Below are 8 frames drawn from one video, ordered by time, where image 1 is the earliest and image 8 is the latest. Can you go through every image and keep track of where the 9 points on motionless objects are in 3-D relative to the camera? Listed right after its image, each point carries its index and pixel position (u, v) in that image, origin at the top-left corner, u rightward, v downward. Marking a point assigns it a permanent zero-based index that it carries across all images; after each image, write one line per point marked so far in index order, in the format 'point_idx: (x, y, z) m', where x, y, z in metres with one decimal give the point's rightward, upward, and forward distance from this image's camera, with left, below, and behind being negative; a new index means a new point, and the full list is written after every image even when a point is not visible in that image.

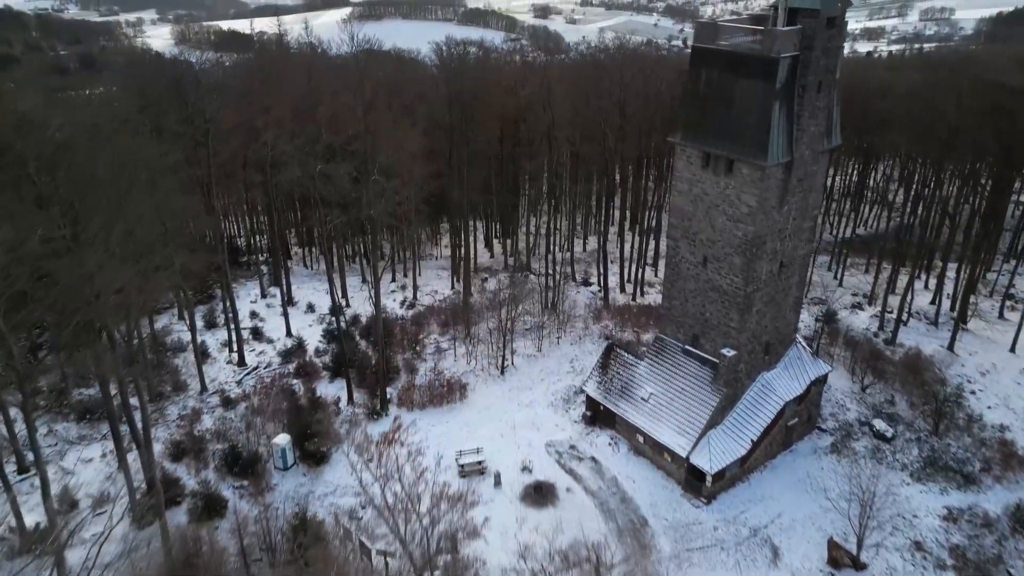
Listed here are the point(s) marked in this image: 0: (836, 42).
0: (+6.4, +4.8, +13.8) m
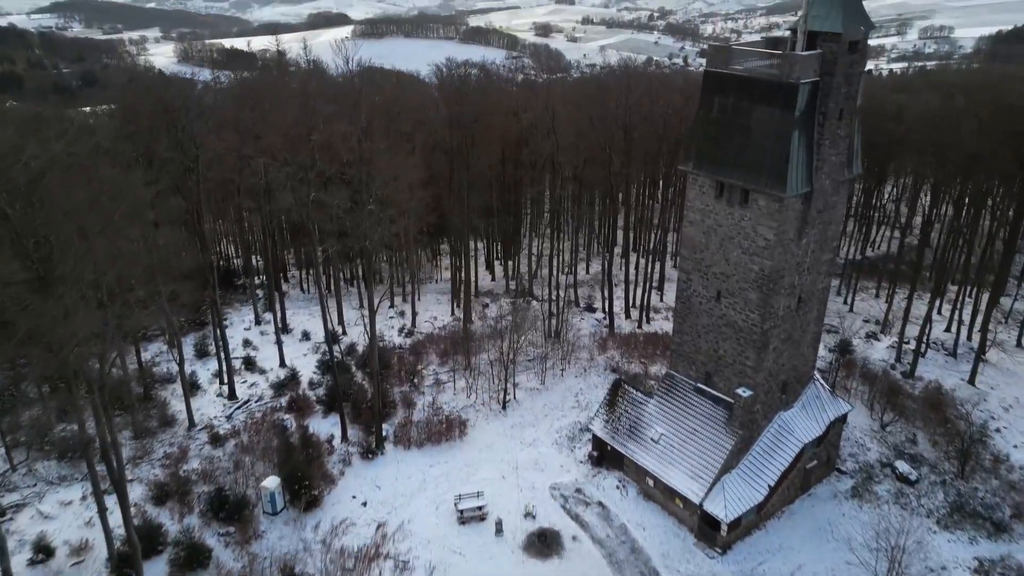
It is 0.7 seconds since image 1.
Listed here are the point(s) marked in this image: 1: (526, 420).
0: (+6.5, +4.1, +13.0) m
1: (+0.4, -3.6, +19.1) m
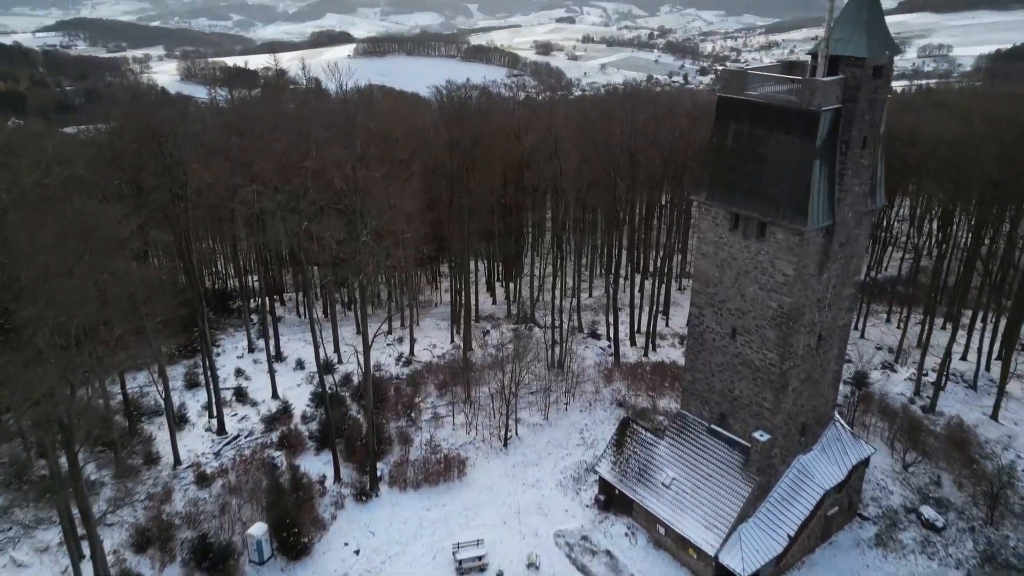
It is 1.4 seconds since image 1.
0: (+6.5, +3.4, +12.2) m
1: (+0.4, -4.5, +18.2) m
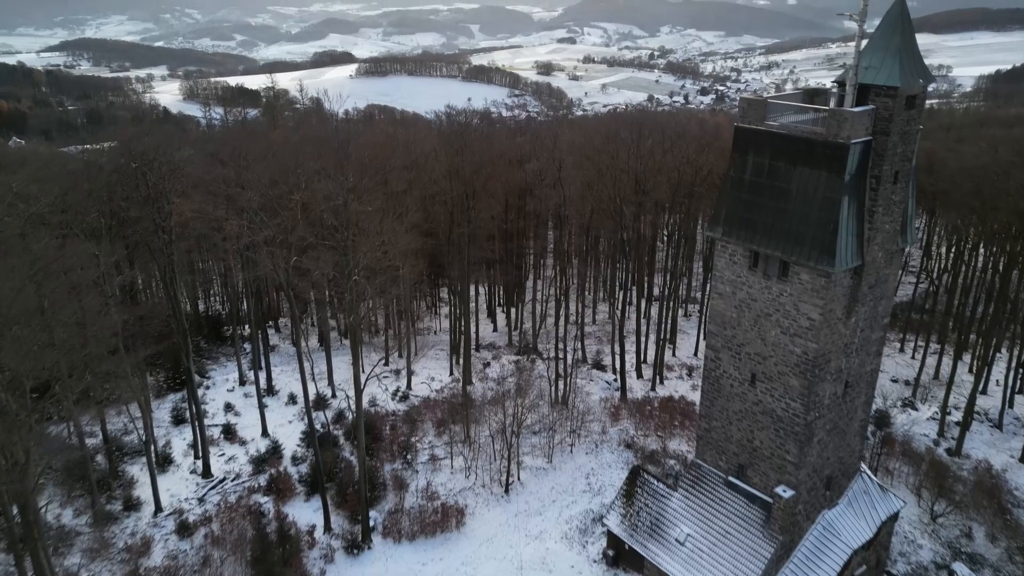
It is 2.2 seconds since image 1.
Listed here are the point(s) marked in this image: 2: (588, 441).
0: (+6.5, +2.6, +11.3) m
1: (+0.5, -5.4, +17.1) m
2: (+2.1, -4.3, +19.7) m
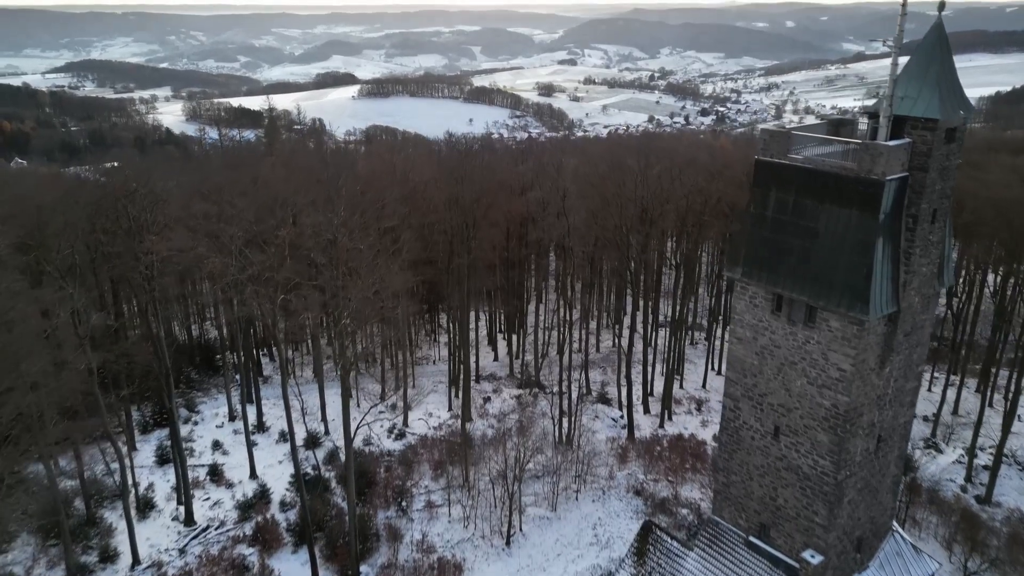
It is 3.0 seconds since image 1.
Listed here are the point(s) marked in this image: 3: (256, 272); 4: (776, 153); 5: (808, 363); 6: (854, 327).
0: (+6.6, +1.9, +10.4) m
1: (+0.5, -6.2, +15.9) m
2: (+2.2, -5.3, +18.6) m
3: (-5.1, +0.3, +13.8) m
4: (+4.3, +2.2, +11.4) m
5: (+4.8, -1.2, +11.3) m
6: (+5.2, -0.6, +10.5) m
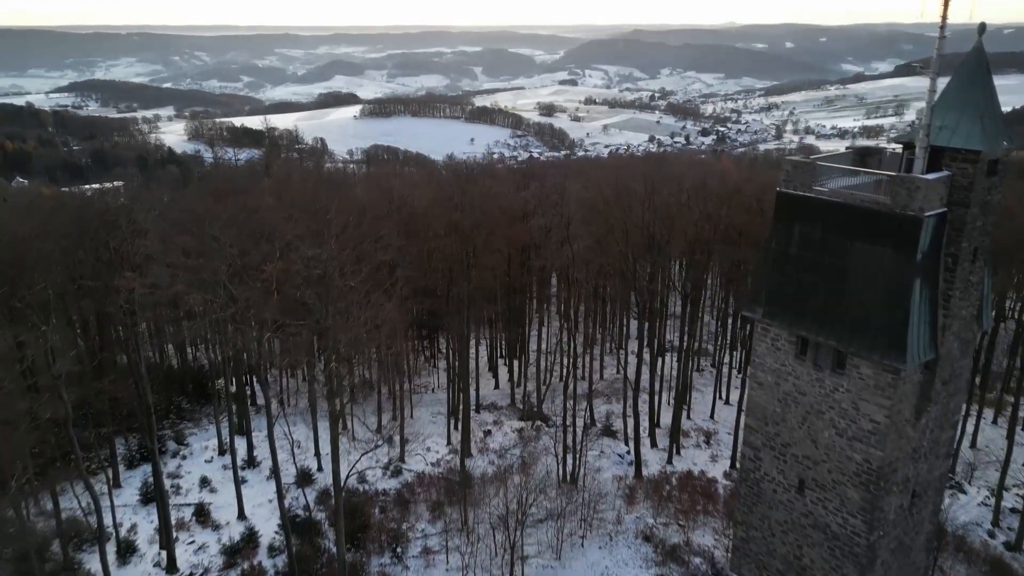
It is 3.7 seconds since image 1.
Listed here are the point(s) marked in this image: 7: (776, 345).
0: (+6.6, +1.3, +9.6) m
1: (+0.6, -7.0, +14.9) m
2: (+2.2, -6.1, +17.5) m
3: (-5.0, -0.4, +12.9) m
4: (+4.3, +1.6, +10.6) m
5: (+4.8, -1.9, +10.4) m
6: (+5.2, -1.2, +9.6) m
7: (+4.2, -0.9, +11.0) m
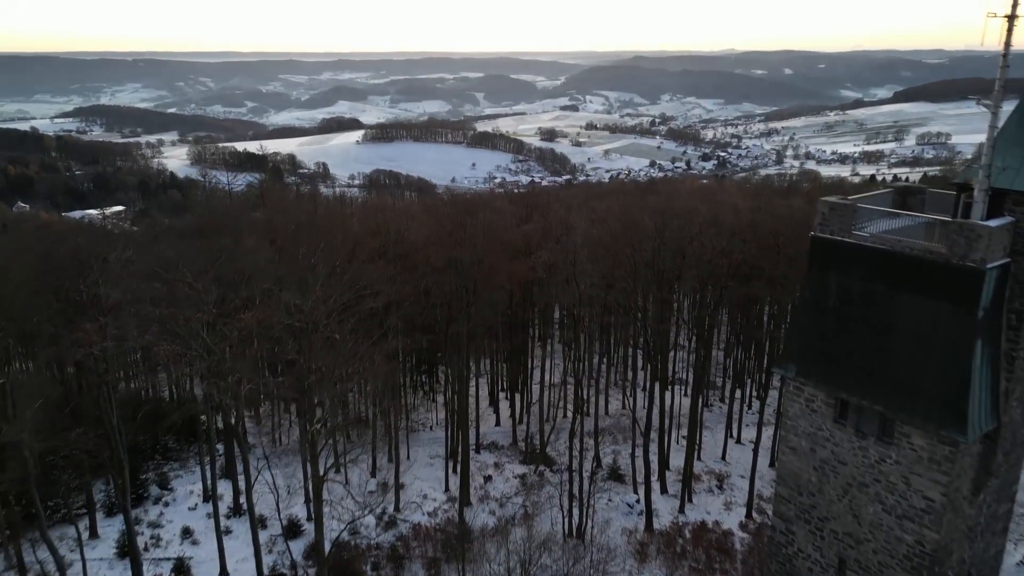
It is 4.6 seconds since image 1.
0: (+6.7, +0.6, +8.4) m
1: (+0.6, -7.9, +13.5) m
2: (+2.3, -7.1, +16.2) m
3: (-5.0, -1.2, +11.7) m
4: (+4.4, +0.8, +9.5) m
5: (+4.9, -2.6, +9.1) m
6: (+5.2, -1.9, +8.4) m
7: (+4.2, -1.7, +9.8) m
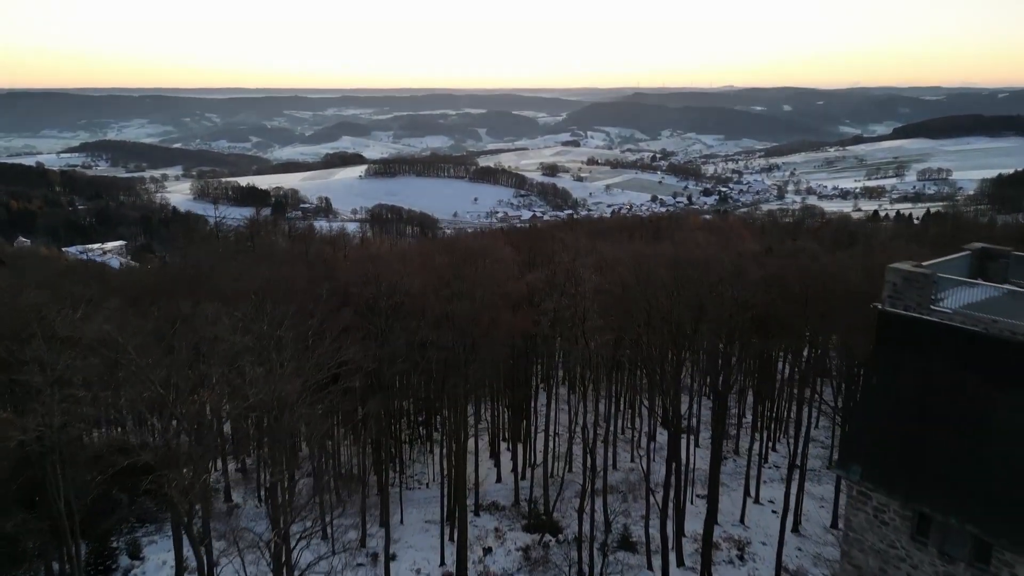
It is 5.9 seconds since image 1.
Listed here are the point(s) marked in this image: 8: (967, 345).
0: (+6.7, -0.4, +6.8) m
1: (+0.7, -9.0, +11.4) m
2: (+2.3, -8.4, +14.2) m
3: (-4.9, -2.3, +10.0) m
4: (+4.4, -0.2, +7.8) m
5: (+4.9, -3.6, +7.3) m
6: (+5.3, -2.9, +6.7) m
7: (+4.2, -2.7, +8.1) m
8: (+4.7, -0.6, +7.3) m
